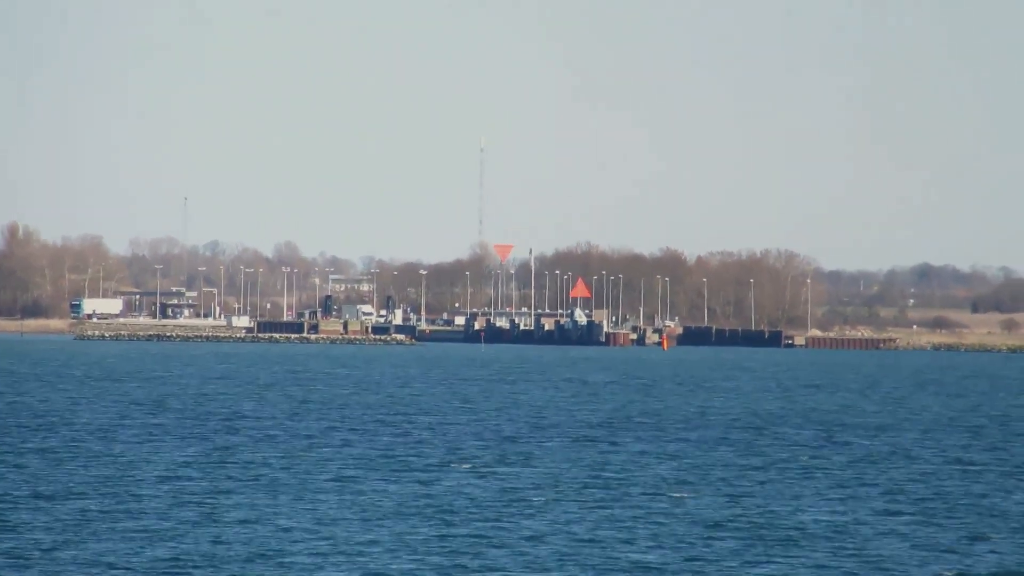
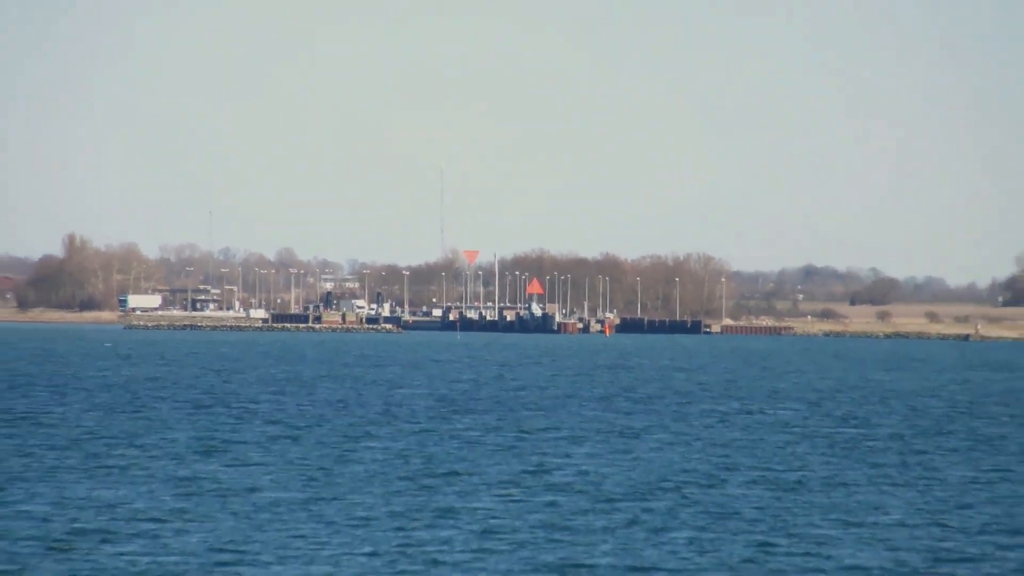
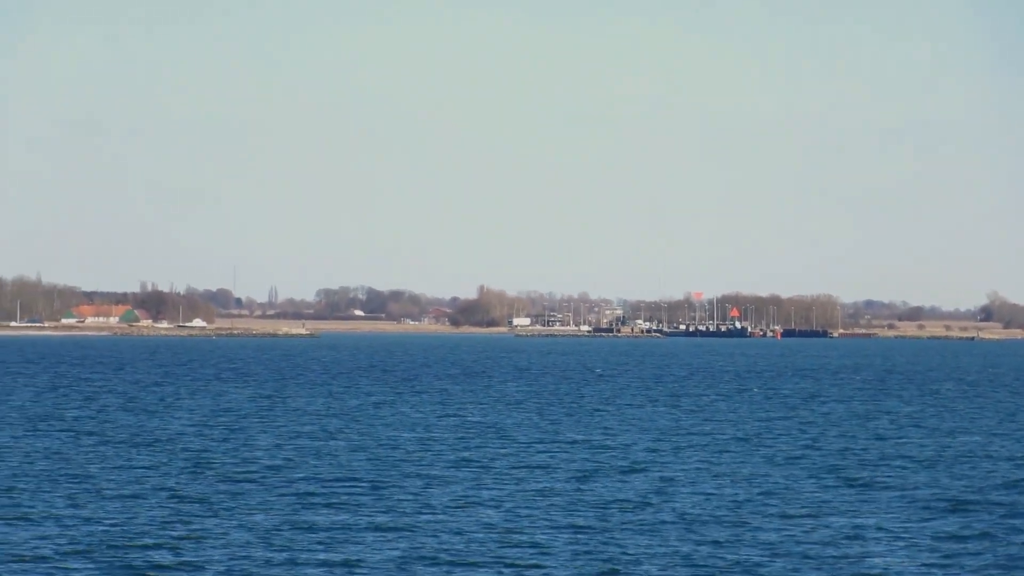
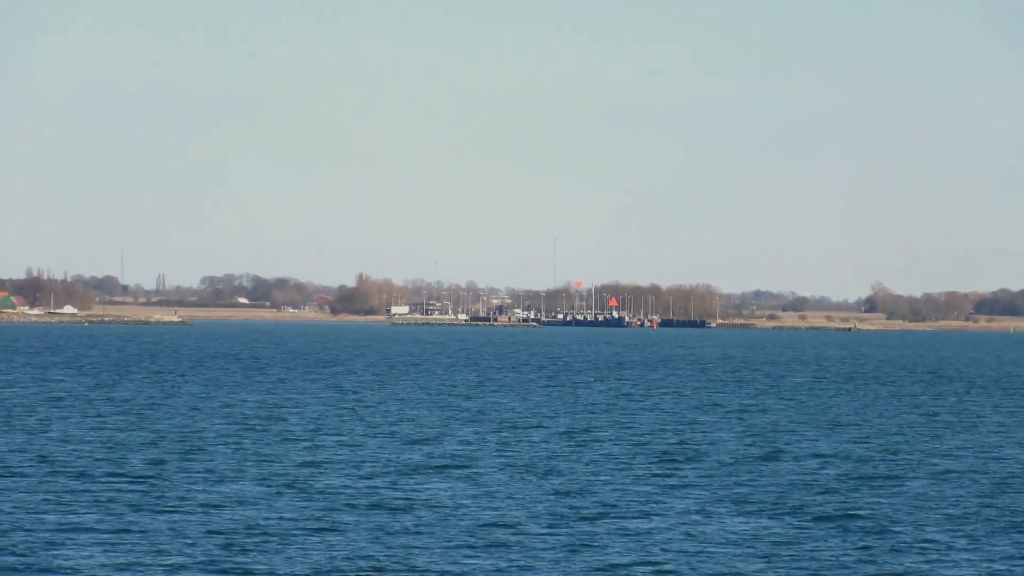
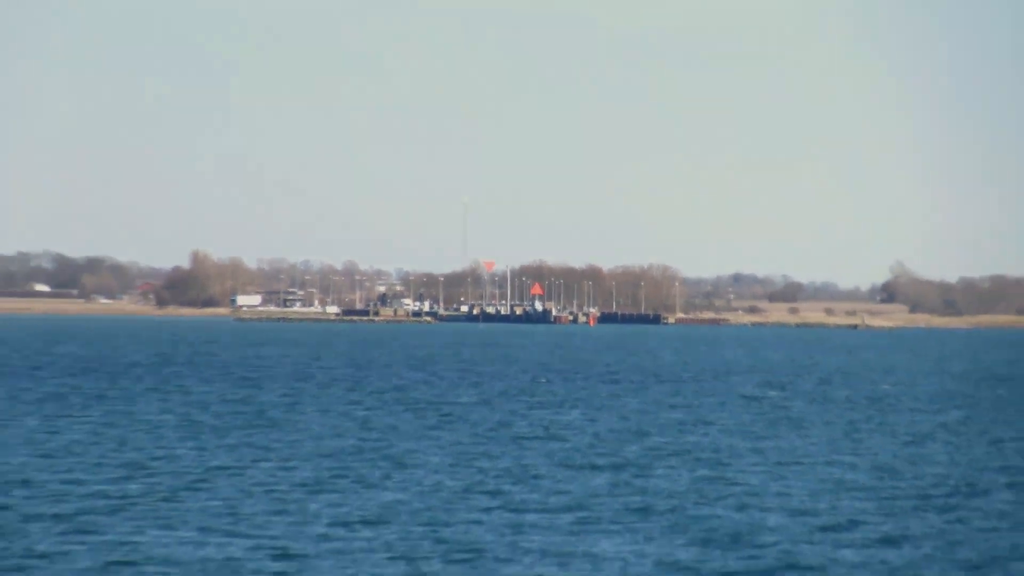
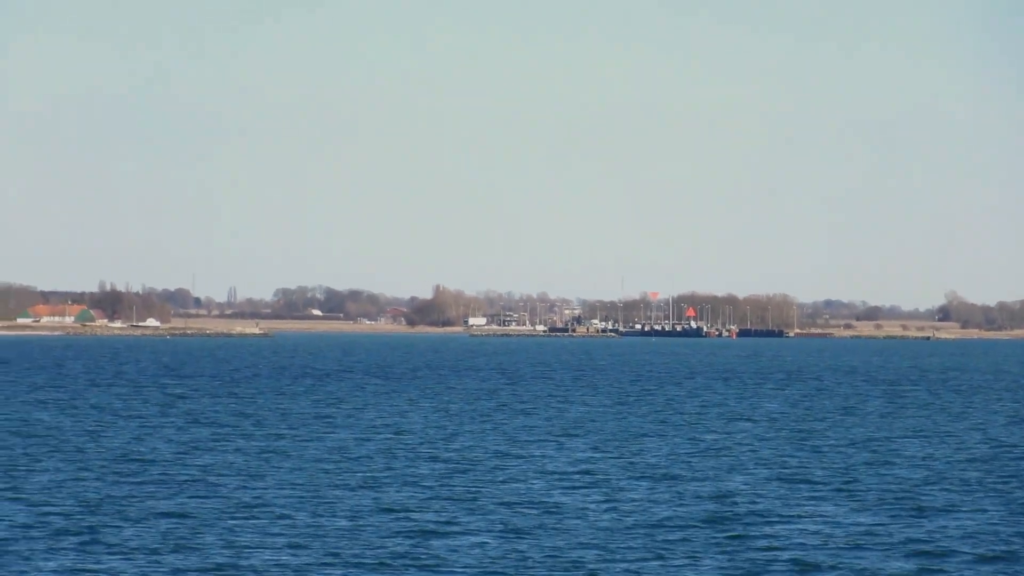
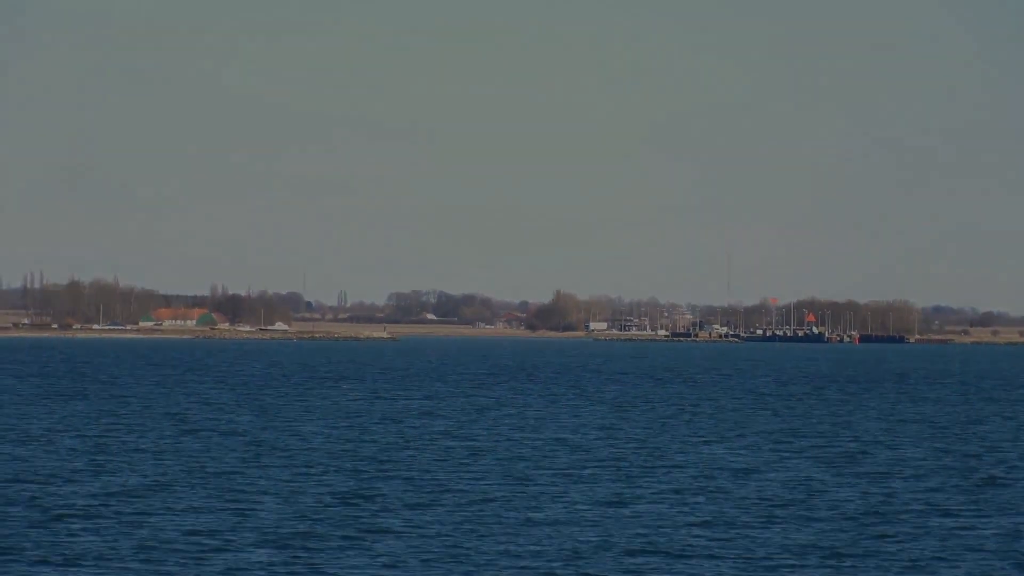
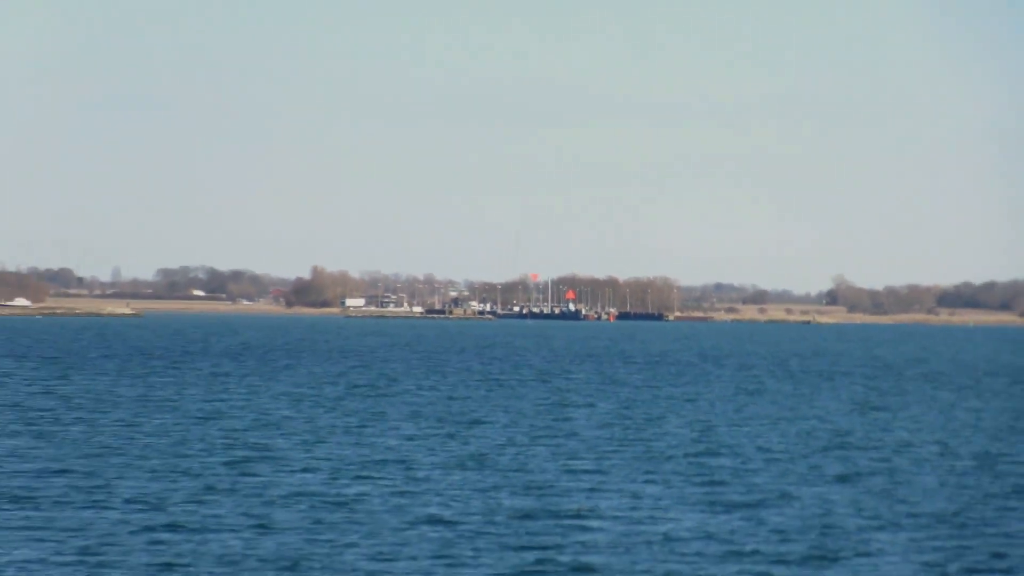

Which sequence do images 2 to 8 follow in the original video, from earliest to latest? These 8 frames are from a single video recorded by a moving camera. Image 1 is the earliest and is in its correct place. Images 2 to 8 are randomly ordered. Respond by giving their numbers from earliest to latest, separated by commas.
2, 5, 8, 4, 6, 3, 7
